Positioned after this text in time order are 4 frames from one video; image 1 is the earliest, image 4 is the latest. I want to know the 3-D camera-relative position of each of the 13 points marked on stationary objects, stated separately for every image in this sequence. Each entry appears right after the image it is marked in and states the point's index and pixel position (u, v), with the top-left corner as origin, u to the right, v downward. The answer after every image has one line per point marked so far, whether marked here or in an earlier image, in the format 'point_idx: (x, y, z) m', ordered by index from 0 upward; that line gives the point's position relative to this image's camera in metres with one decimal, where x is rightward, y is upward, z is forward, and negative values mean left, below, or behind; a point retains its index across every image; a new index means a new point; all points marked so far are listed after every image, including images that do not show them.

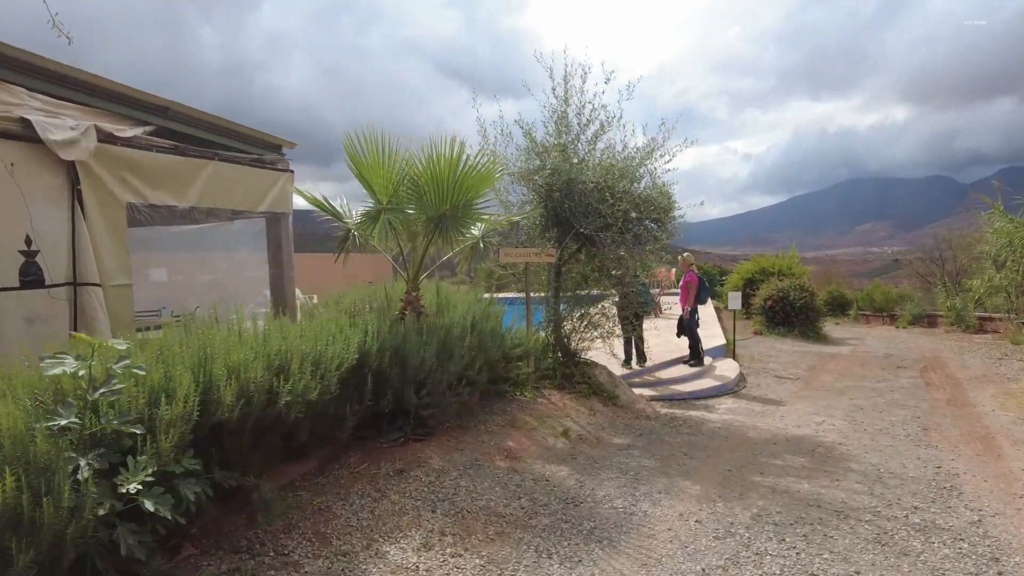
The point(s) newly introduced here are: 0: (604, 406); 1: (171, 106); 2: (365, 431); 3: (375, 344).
0: (+0.9, -1.2, +6.5) m
1: (-3.2, +1.7, +6.1) m
2: (-1.1, -1.0, +4.7) m
3: (-0.9, -0.4, +4.5) m
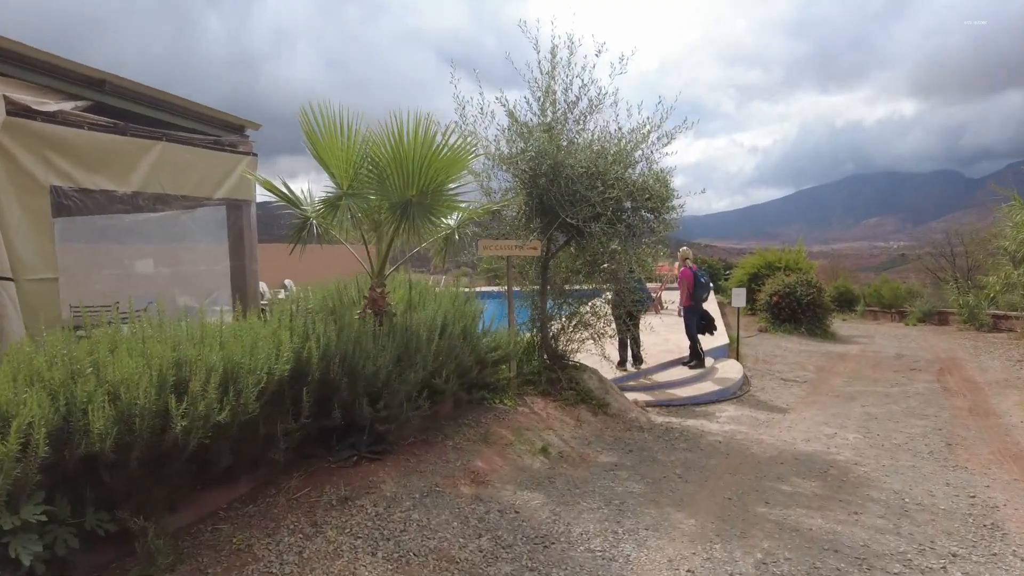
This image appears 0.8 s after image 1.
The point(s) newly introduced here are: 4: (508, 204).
0: (+0.7, -1.1, +5.9) m
1: (-3.4, +1.7, +5.5) m
2: (-1.3, -1.0, +4.1) m
3: (-1.1, -0.4, +3.9) m
4: (0.0, +0.7, +5.8) m
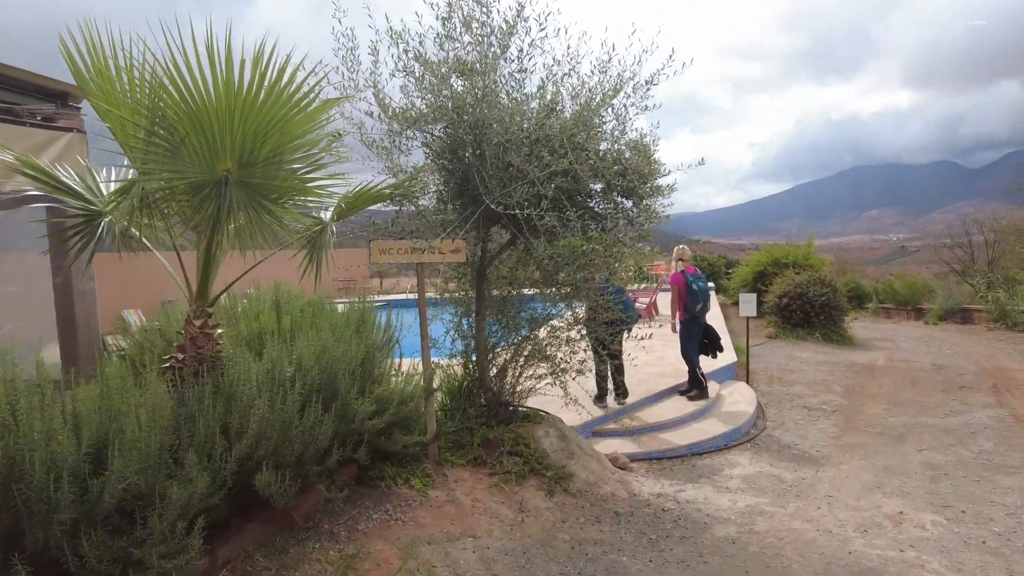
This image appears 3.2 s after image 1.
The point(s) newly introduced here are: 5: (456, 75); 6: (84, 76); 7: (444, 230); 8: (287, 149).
0: (+0.2, -1.3, +4.0) m
1: (-3.9, +1.5, +3.6) m
2: (-1.8, -1.2, +2.2) m
3: (-1.7, -0.5, +2.0) m
4: (-0.6, +0.6, +3.9) m
5: (-0.3, +1.3, +4.0) m
6: (-2.1, +1.0, +3.3) m
7: (-0.4, +0.4, +4.1) m
8: (-1.1, +0.7, +3.2) m
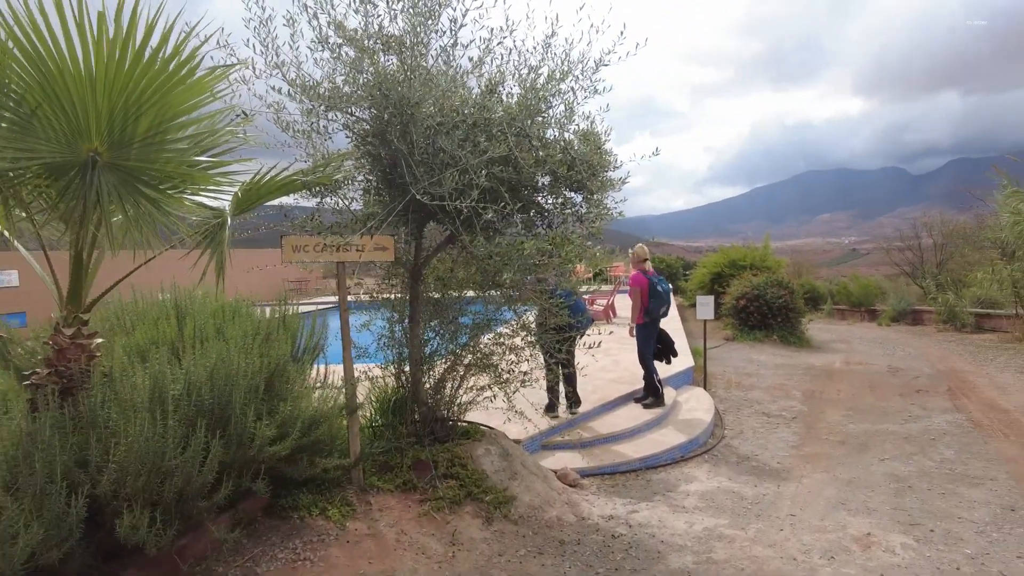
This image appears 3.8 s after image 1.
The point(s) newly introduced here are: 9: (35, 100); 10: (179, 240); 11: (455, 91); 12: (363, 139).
0: (-0.2, -1.3, +3.6) m
1: (-4.3, +1.5, +2.9) m
2: (-2.0, -1.2, +1.7) m
3: (-1.9, -0.5, +1.4) m
4: (-1.0, +0.6, +3.5) m
5: (-0.7, +1.3, +3.5) m
6: (-2.5, +1.0, +2.7) m
7: (-0.8, +0.4, +3.7) m
8: (-1.4, +0.7, +2.7) m
9: (-1.8, +0.7, +2.5) m
10: (-1.6, +0.2, +3.2) m
11: (-0.3, +1.1, +3.6) m
12: (-0.8, +0.8, +3.6) m
